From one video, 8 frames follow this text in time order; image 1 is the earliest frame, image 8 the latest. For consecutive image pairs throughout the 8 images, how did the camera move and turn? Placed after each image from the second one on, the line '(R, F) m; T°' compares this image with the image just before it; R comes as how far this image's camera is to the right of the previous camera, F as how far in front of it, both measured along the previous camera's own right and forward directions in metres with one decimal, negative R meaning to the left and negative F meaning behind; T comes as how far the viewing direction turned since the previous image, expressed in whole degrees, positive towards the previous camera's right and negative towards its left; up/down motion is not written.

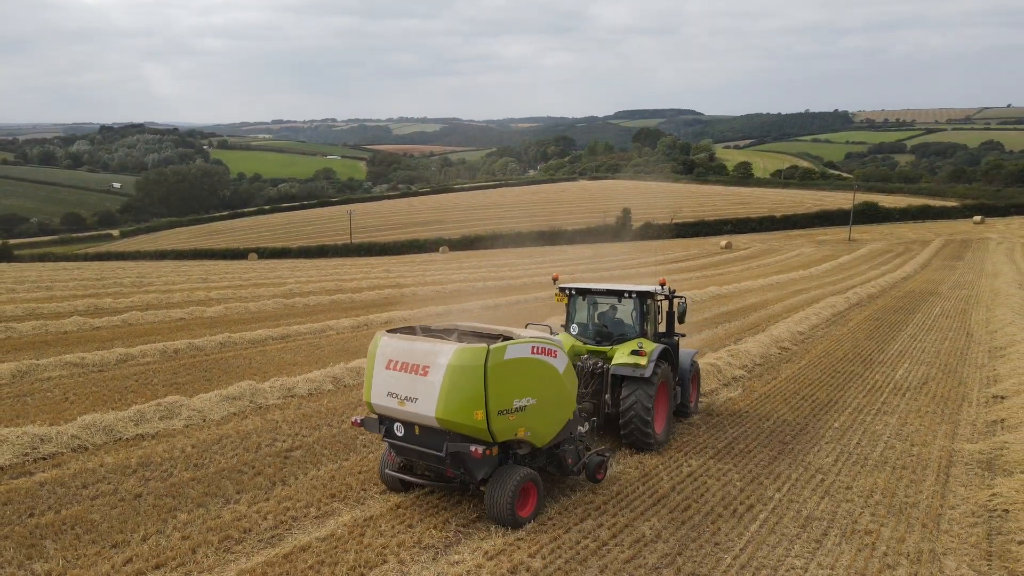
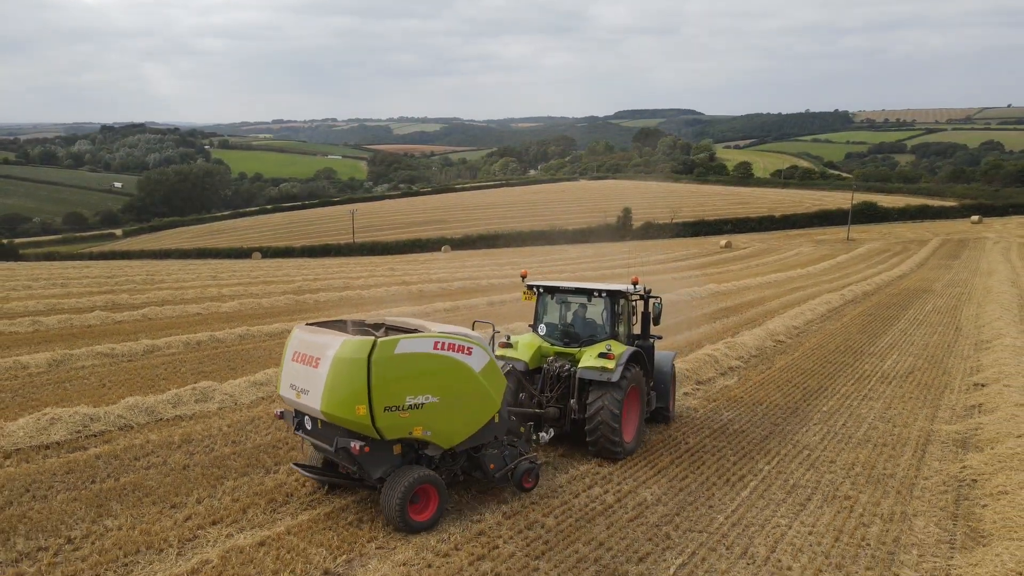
(-0.1, -0.6) m; 0°
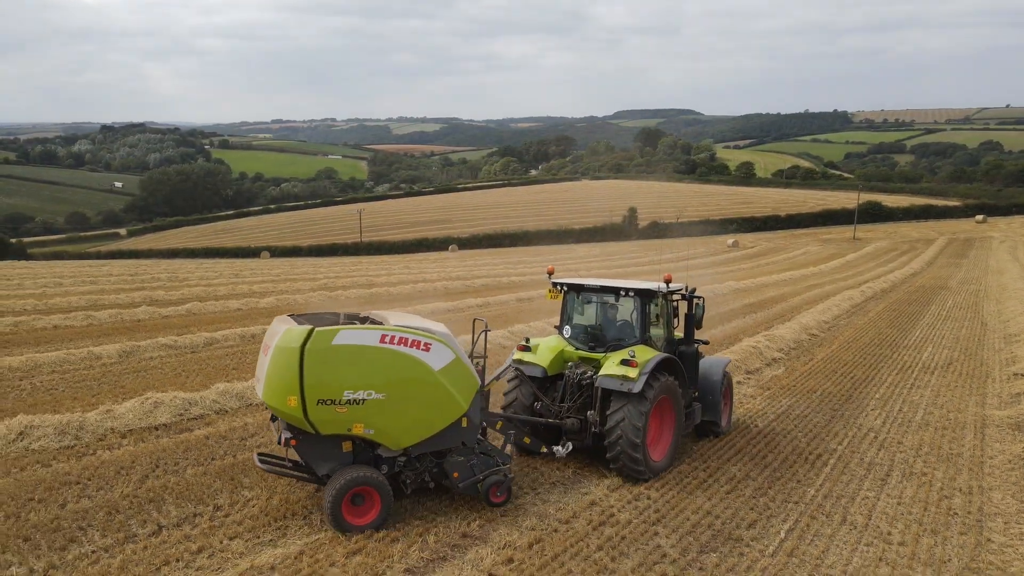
(-0.8, -0.4) m; 0°
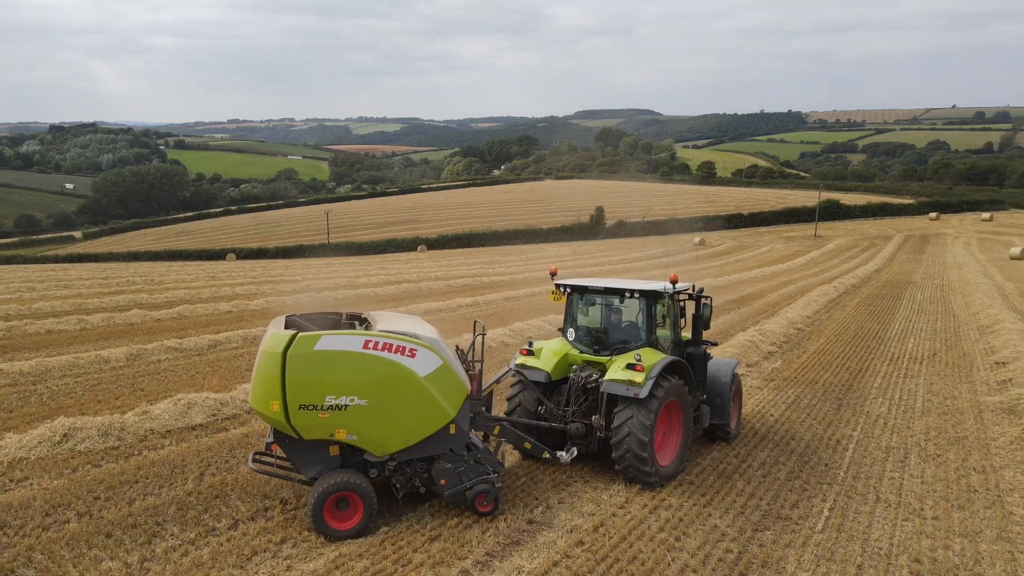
(-0.7, -0.2) m; +3°
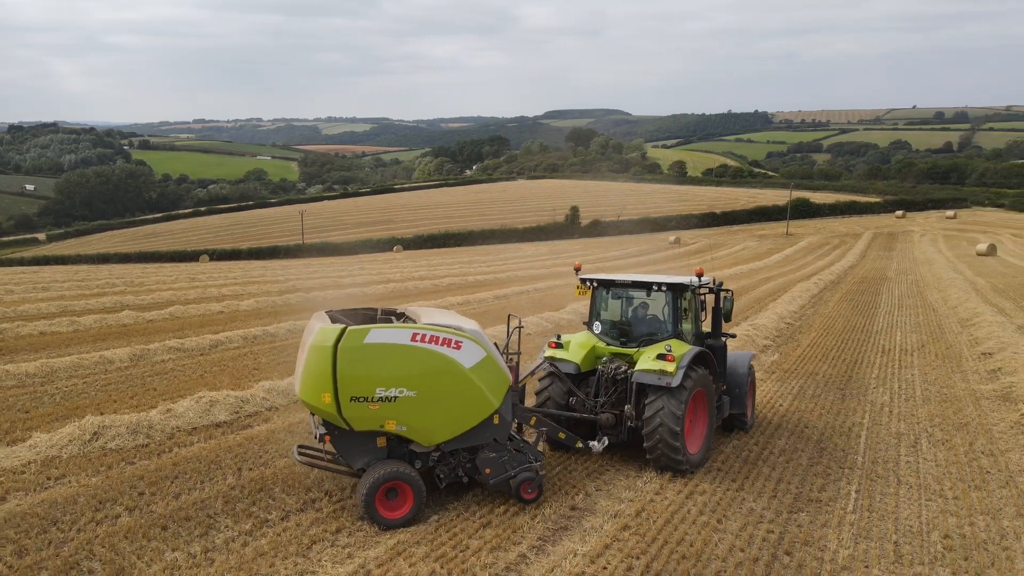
(-0.5, -0.1) m; +2°
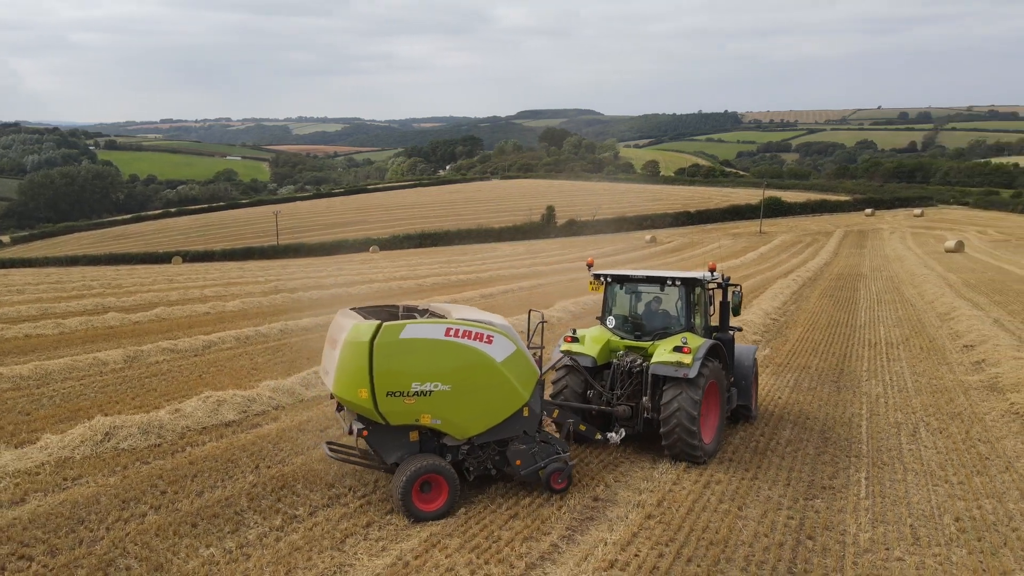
(-0.4, -0.1) m; +2°
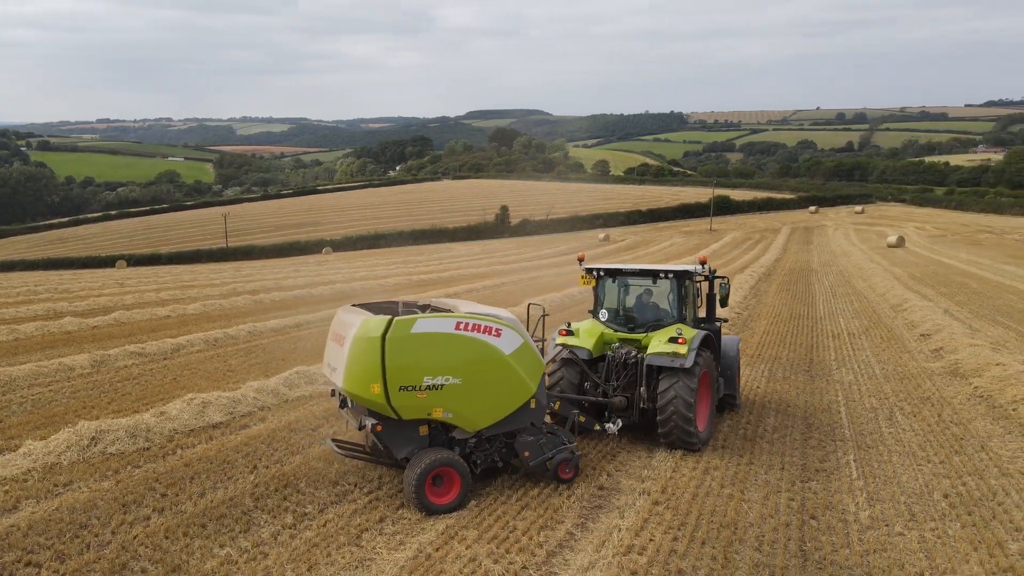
(-0.4, 0.0) m; +4°
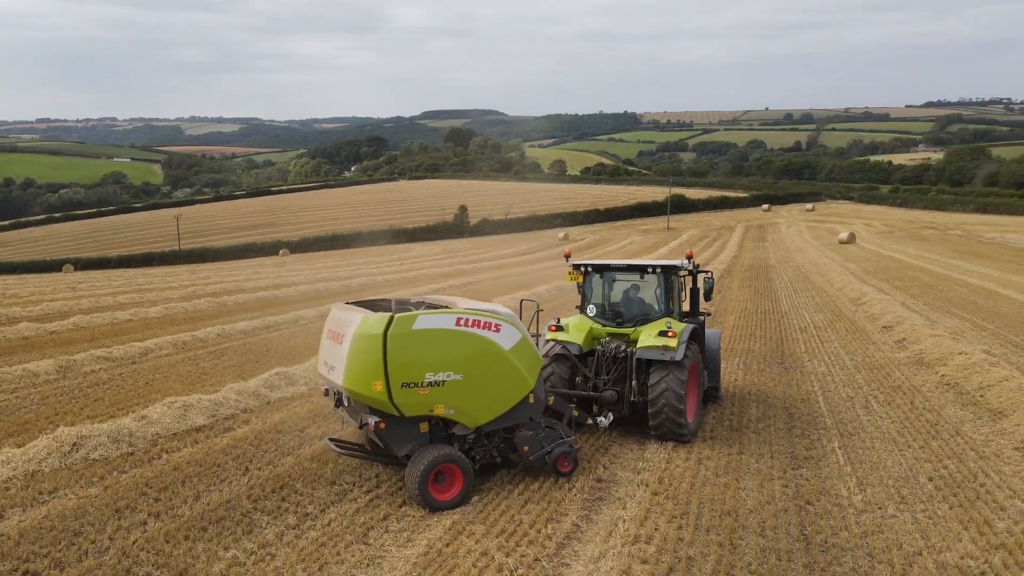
(-0.3, 0.0) m; +3°
